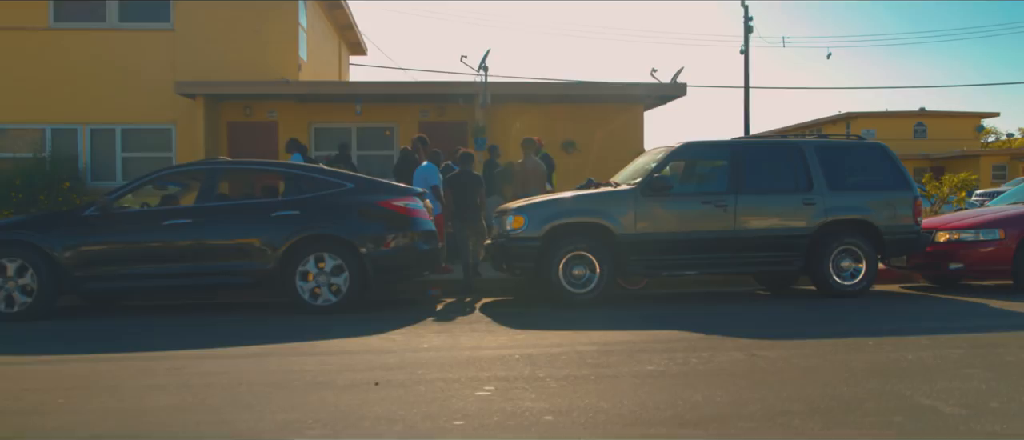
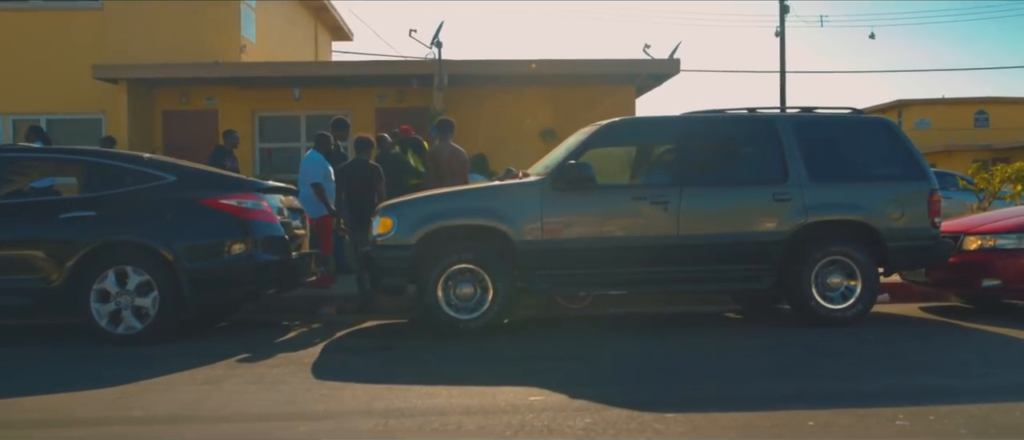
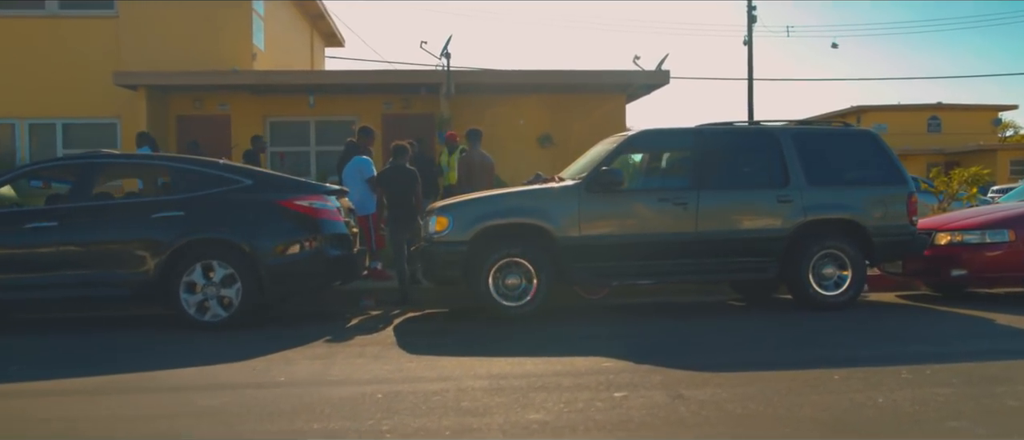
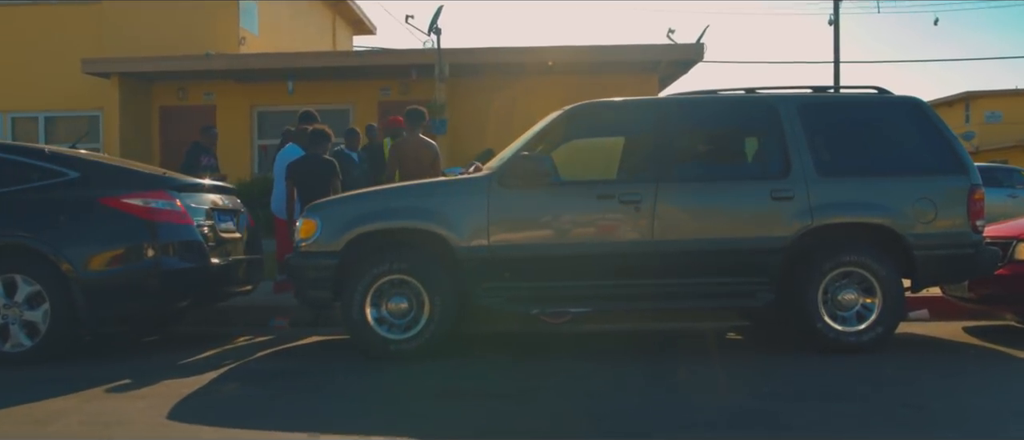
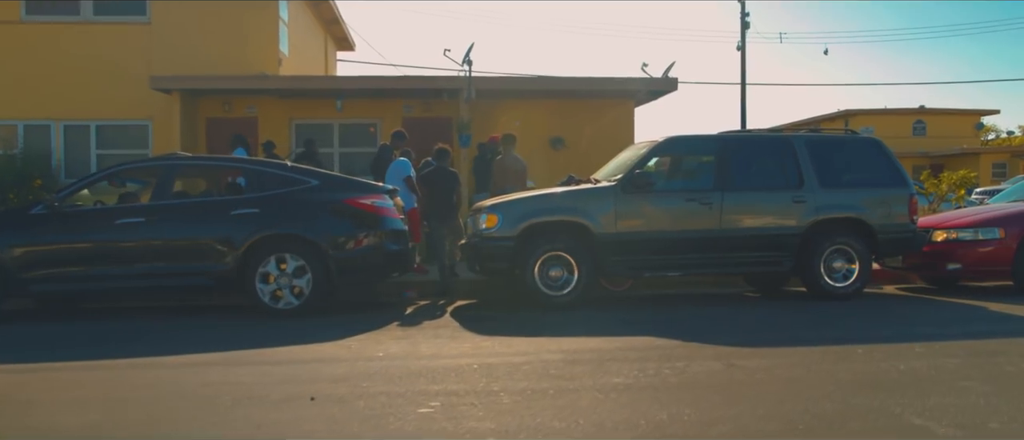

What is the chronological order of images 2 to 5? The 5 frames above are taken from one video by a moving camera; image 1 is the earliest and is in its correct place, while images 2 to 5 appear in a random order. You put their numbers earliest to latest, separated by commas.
5, 3, 2, 4
